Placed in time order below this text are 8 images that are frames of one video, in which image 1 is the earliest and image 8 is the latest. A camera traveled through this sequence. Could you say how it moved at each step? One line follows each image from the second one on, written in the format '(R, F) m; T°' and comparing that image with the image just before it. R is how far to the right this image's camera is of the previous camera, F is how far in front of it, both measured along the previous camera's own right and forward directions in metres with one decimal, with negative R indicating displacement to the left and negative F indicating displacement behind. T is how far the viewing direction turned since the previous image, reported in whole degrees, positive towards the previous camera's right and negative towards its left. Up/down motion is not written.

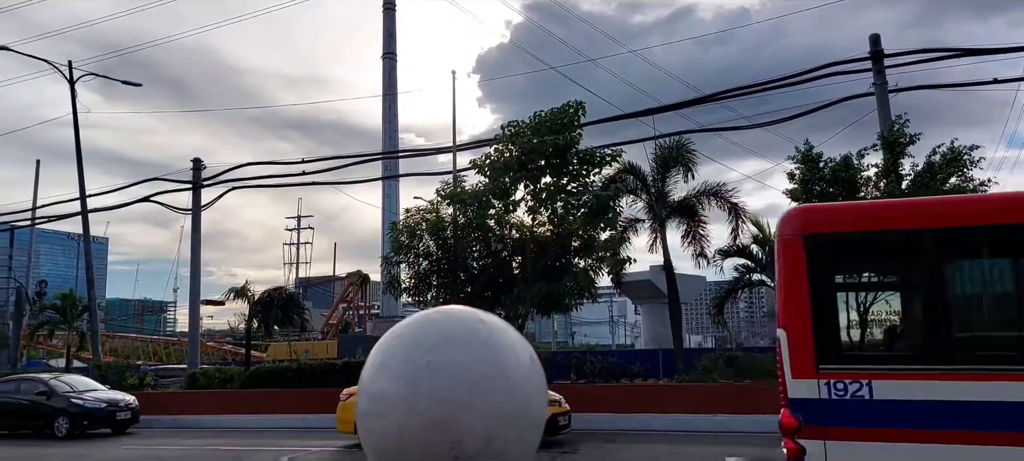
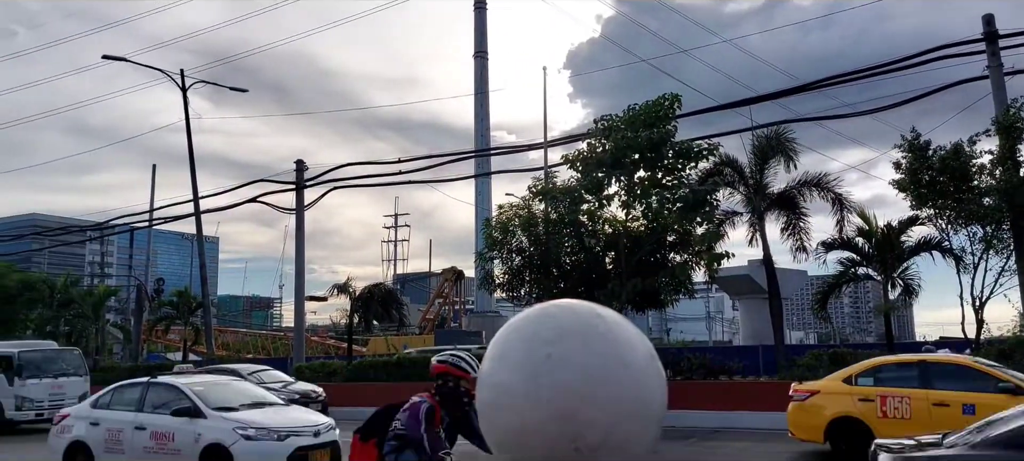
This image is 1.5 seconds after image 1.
(-0.1, -0.3) m; -6°
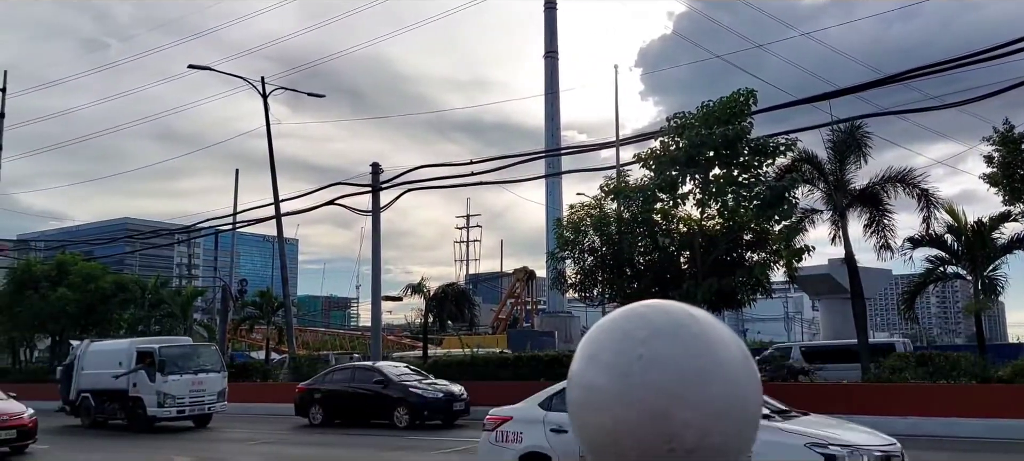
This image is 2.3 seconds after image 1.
(-0.1, -0.2) m; -5°
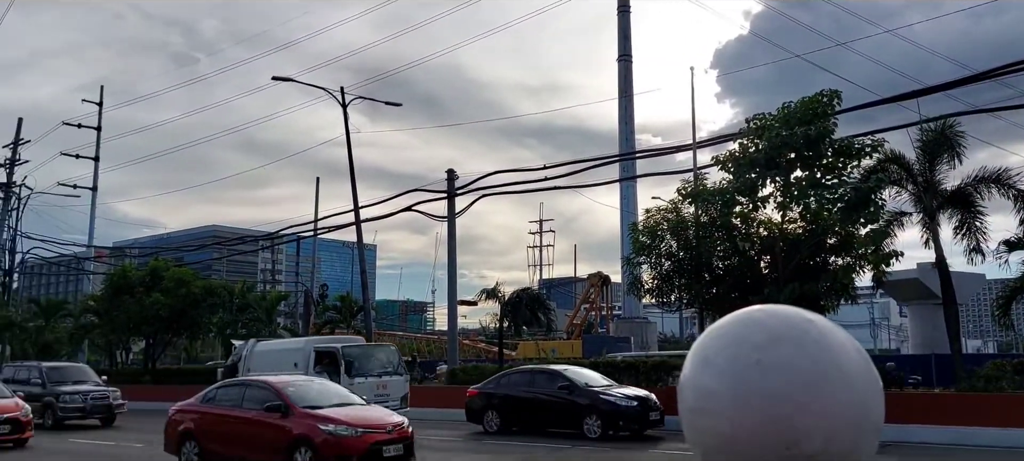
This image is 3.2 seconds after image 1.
(-0.2, -0.2) m; -5°
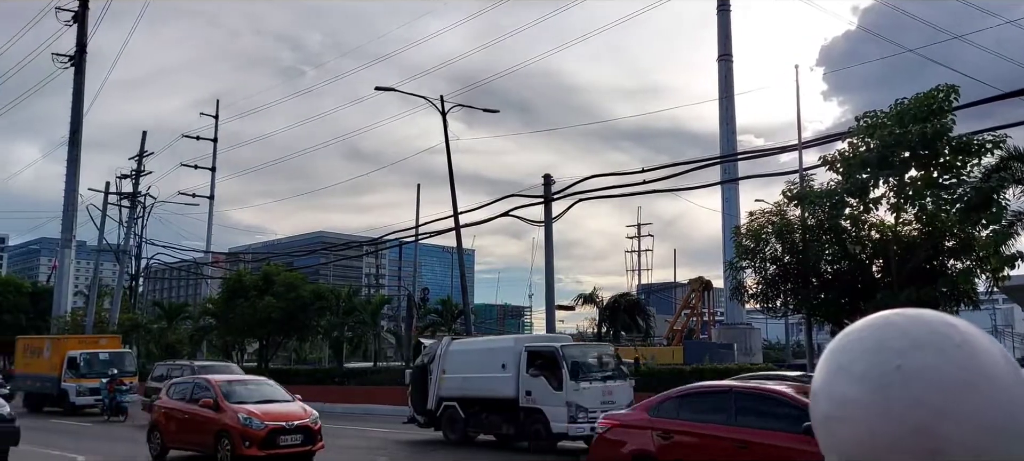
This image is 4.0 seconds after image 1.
(-0.2, -0.3) m; -7°
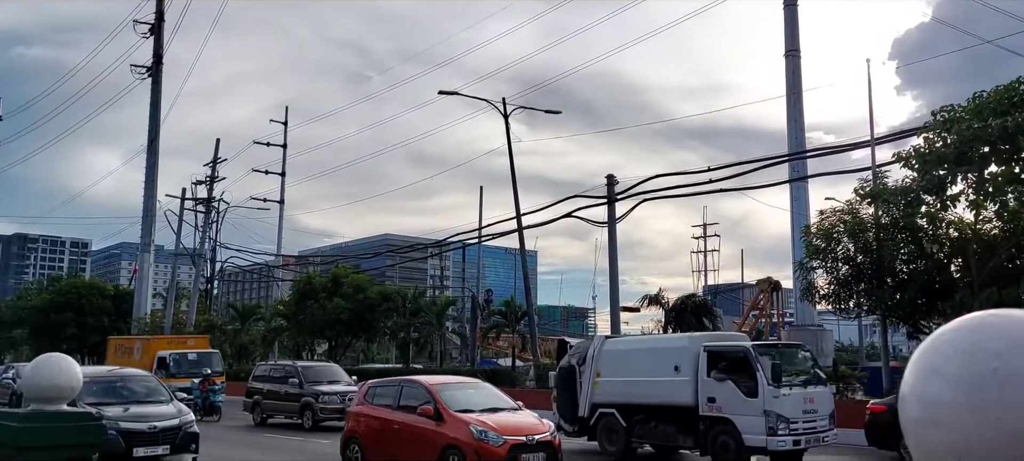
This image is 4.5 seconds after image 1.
(-0.2, -0.2) m; -4°
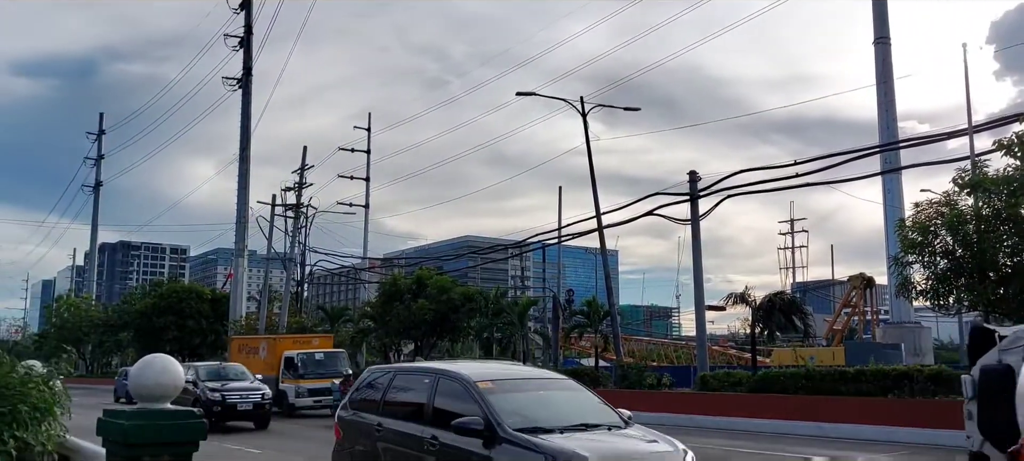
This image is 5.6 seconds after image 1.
(-0.1, -0.3) m; -6°
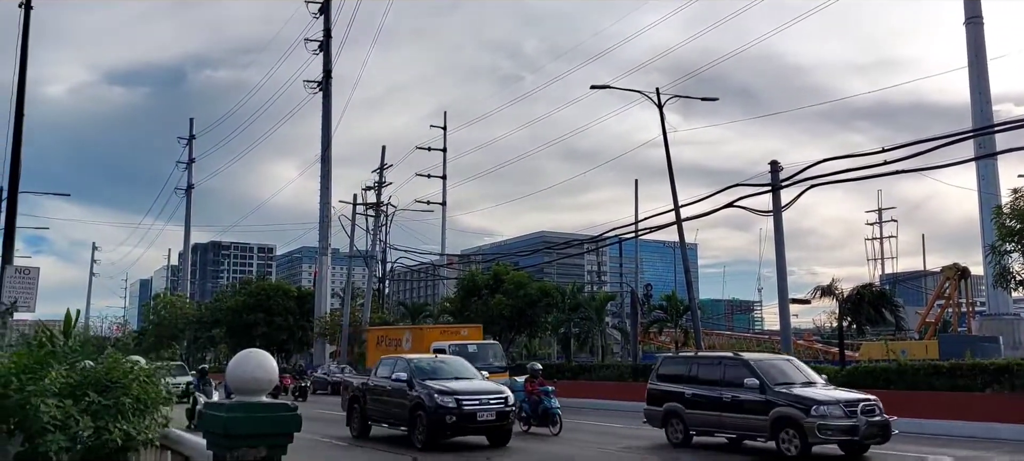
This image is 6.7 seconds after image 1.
(-0.4, -0.5) m; -5°
